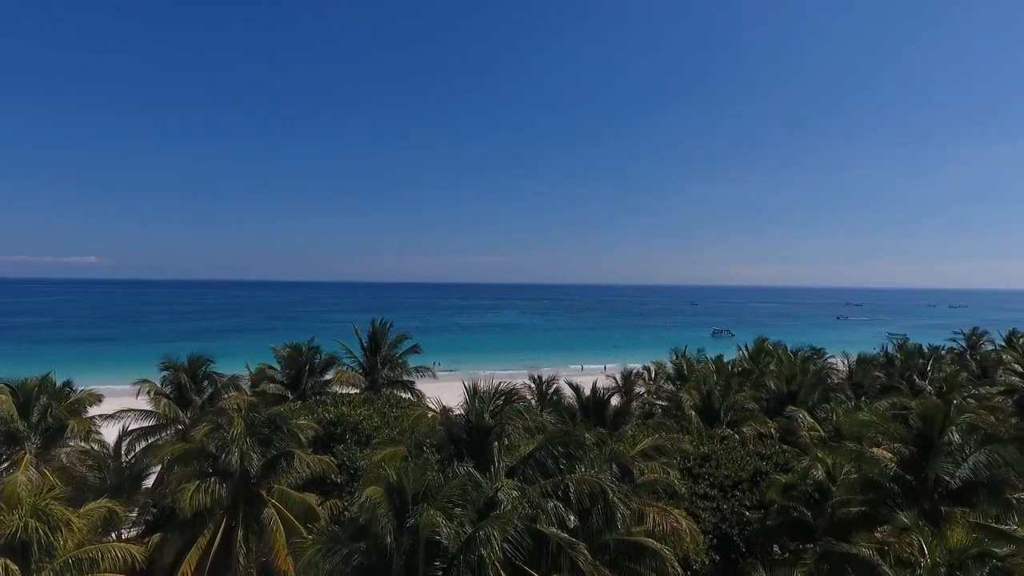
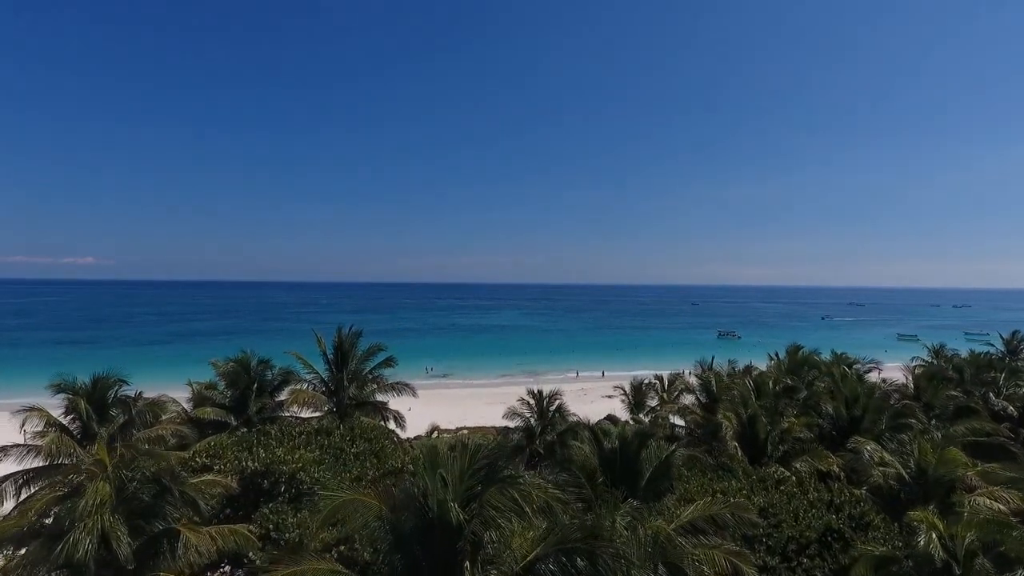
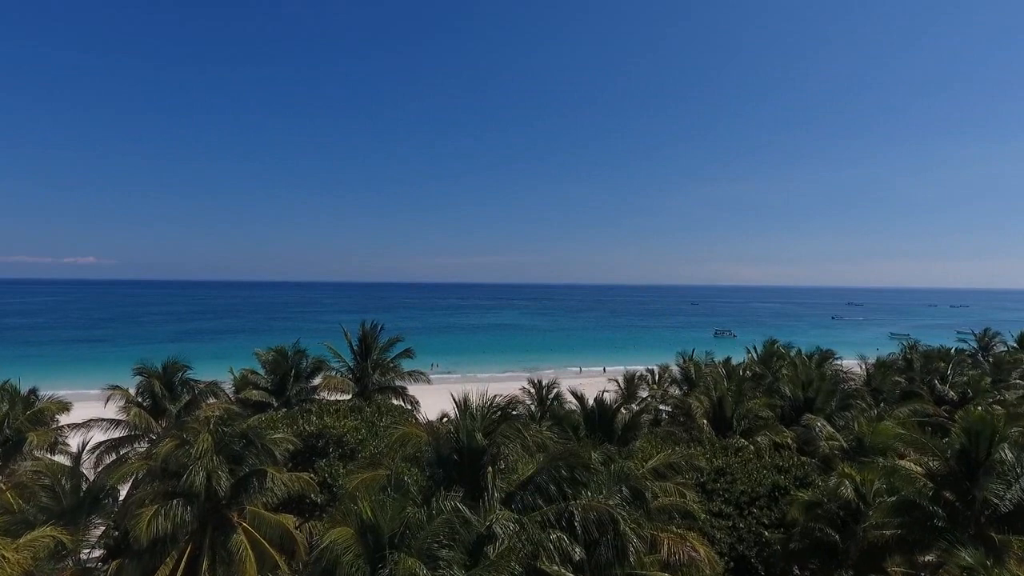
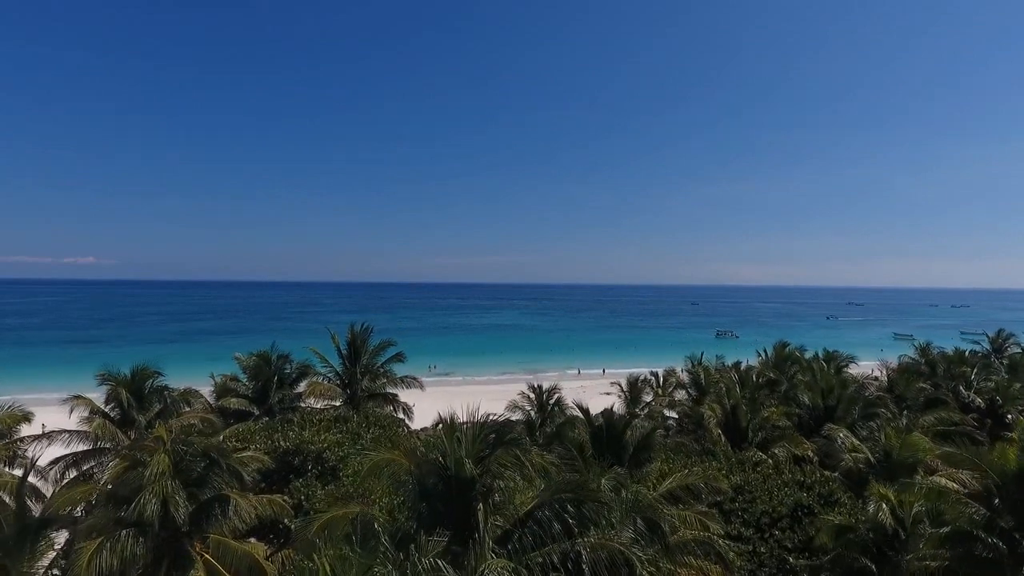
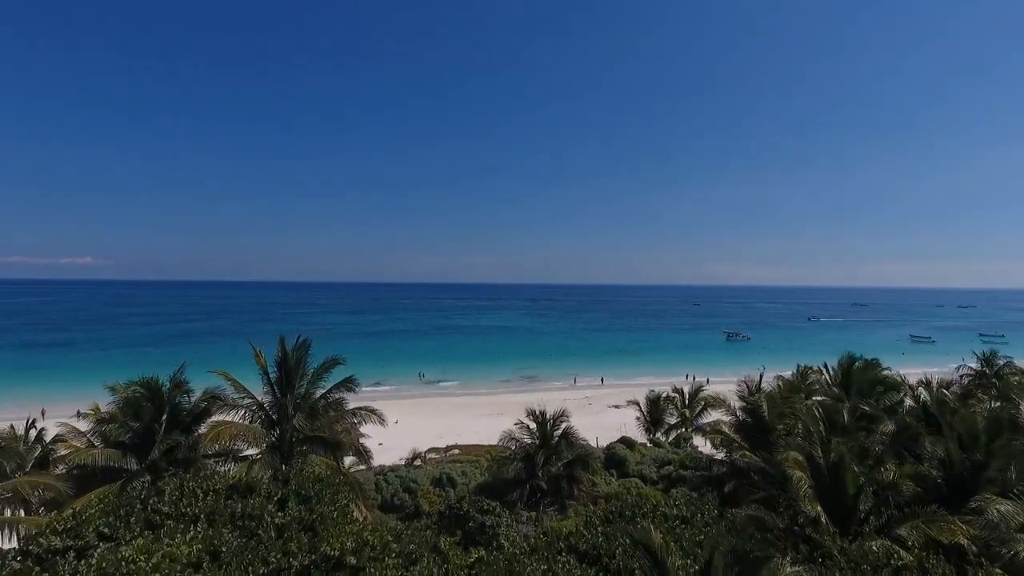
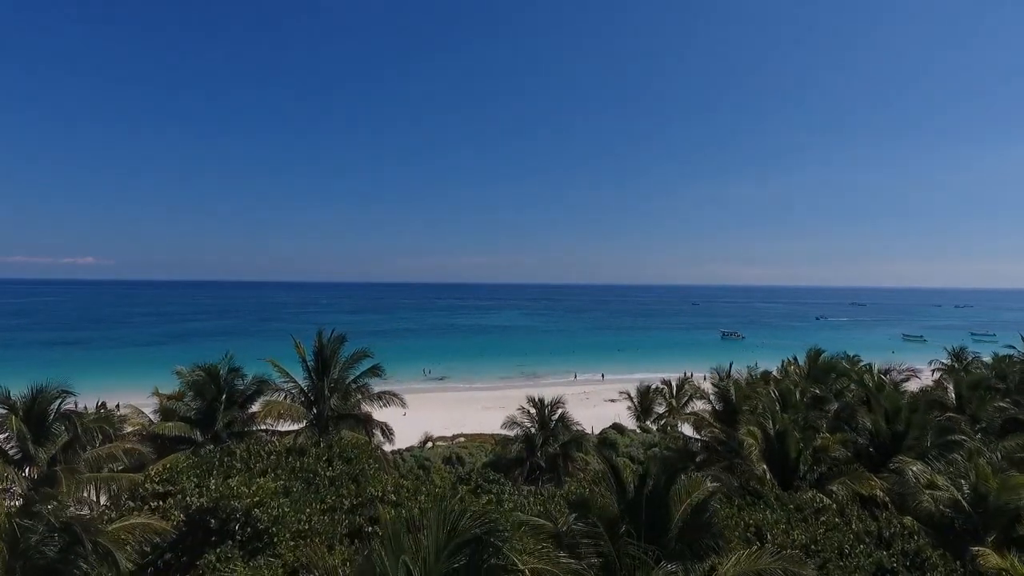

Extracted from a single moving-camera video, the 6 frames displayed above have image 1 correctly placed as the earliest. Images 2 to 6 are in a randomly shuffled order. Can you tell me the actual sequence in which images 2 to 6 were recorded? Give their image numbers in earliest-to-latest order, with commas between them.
3, 4, 2, 6, 5
